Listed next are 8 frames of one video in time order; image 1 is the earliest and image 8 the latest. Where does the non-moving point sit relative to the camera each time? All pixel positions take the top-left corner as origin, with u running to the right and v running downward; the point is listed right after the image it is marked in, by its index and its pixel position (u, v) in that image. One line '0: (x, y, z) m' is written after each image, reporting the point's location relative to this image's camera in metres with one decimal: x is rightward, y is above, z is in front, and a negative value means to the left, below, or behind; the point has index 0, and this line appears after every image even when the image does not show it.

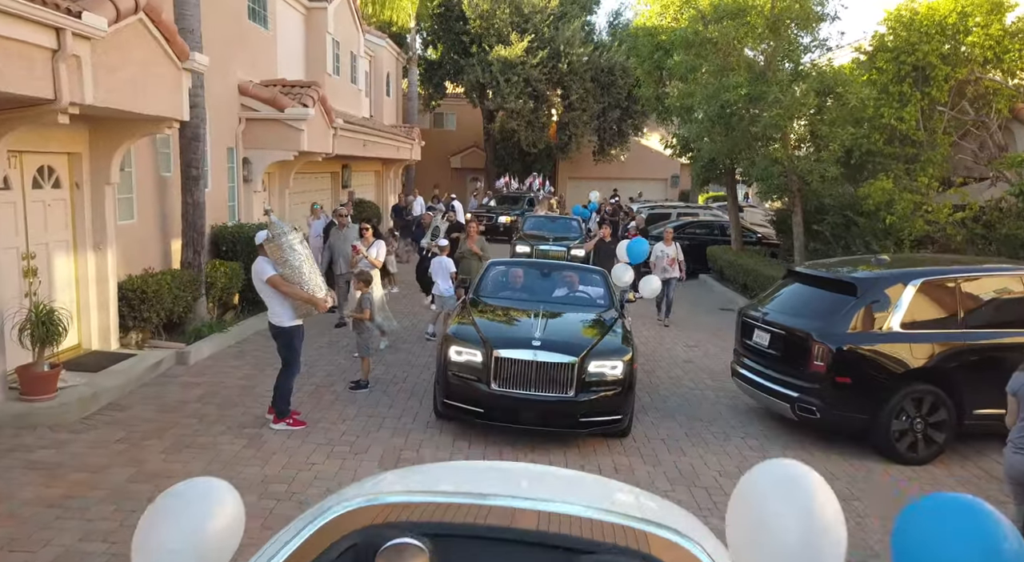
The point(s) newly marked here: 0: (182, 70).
0: (-3.4, +2.1, +8.1) m
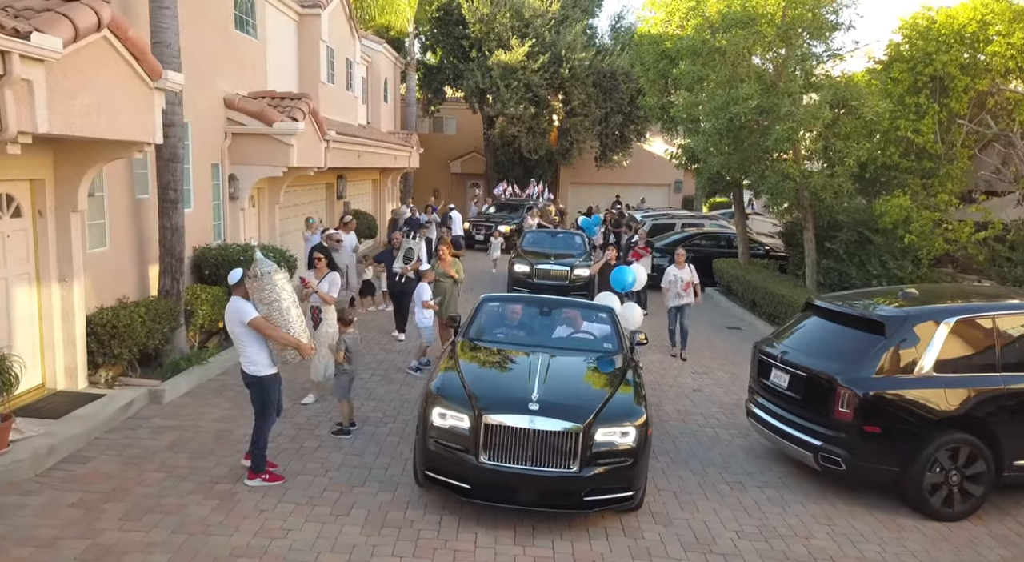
0: (-3.4, +1.8, +7.5) m
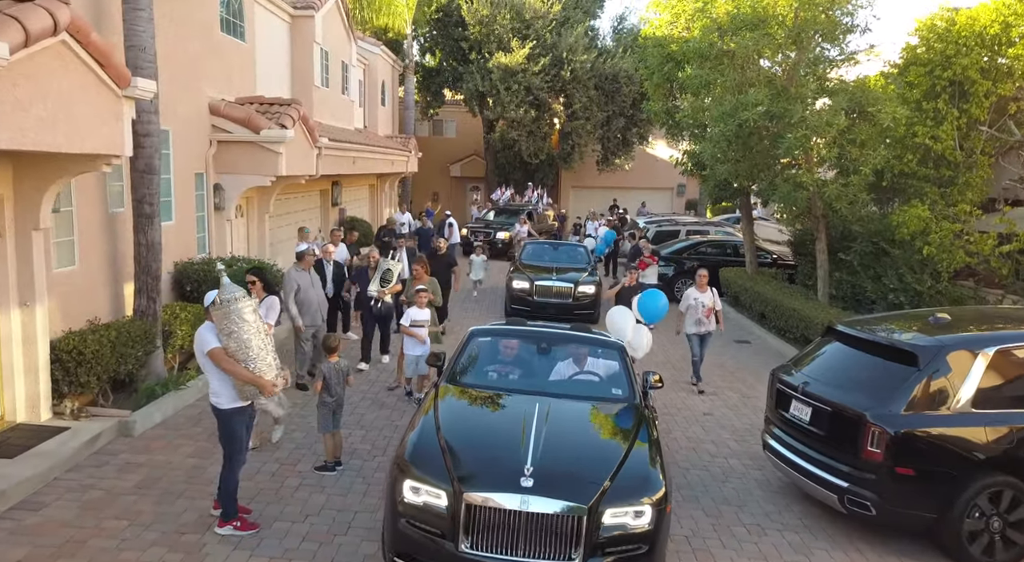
0: (-3.4, +1.6, +6.9) m
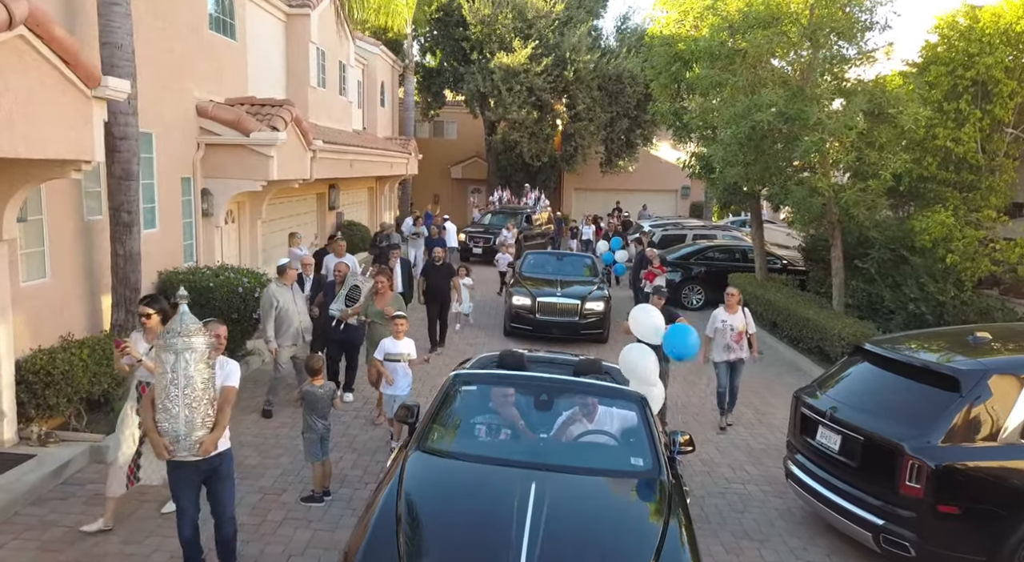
0: (-3.4, +1.5, +6.4) m
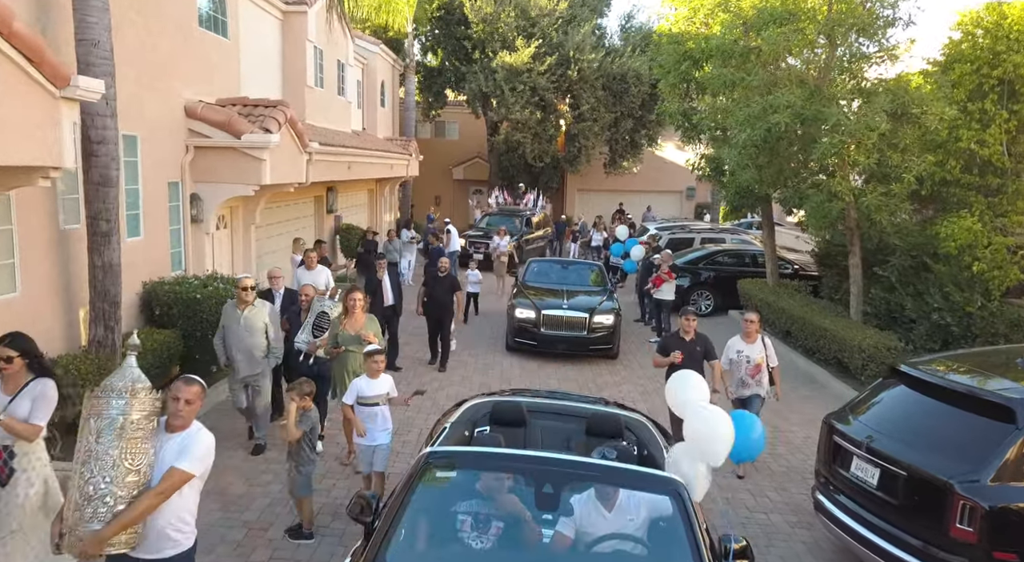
0: (-3.4, +1.3, +5.9) m
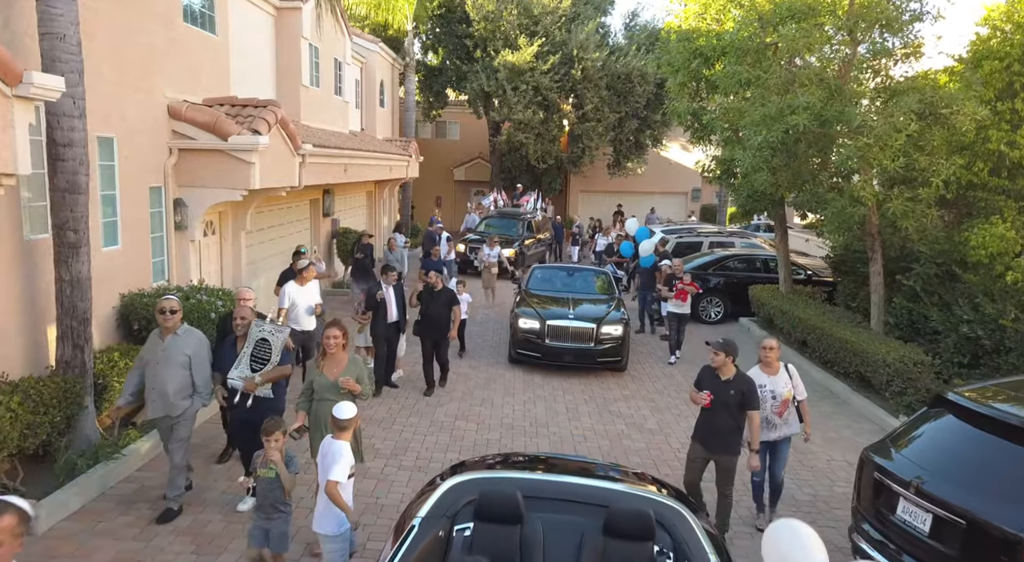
0: (-3.3, +1.2, +5.3) m
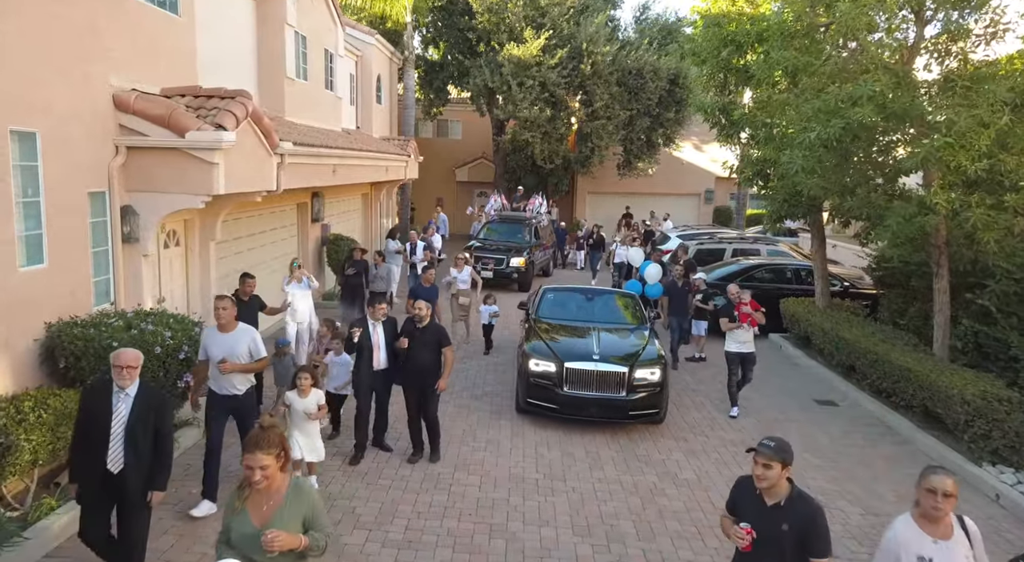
0: (-3.2, +1.0, +3.7) m
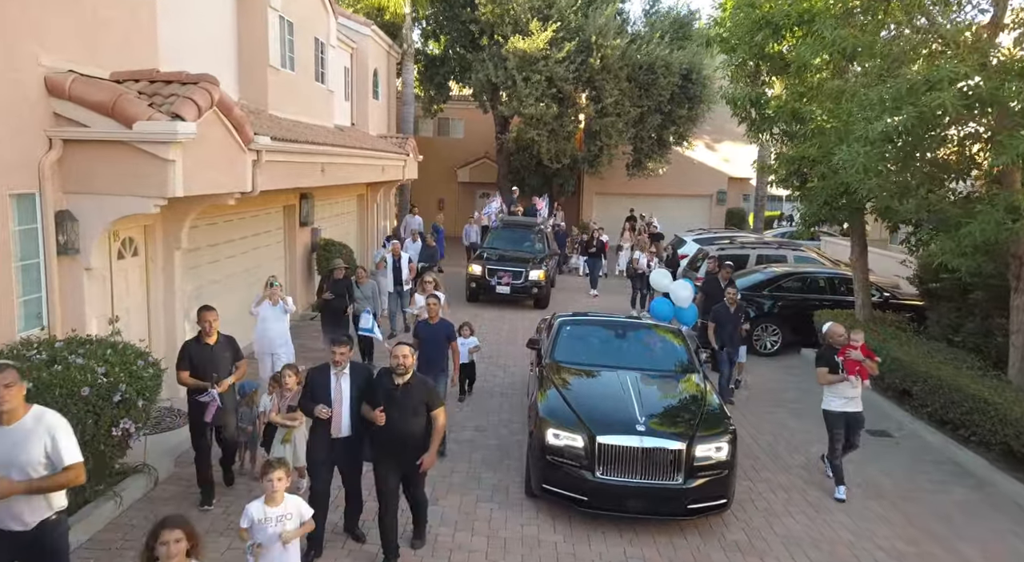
0: (-3.1, +0.8, +2.3) m
